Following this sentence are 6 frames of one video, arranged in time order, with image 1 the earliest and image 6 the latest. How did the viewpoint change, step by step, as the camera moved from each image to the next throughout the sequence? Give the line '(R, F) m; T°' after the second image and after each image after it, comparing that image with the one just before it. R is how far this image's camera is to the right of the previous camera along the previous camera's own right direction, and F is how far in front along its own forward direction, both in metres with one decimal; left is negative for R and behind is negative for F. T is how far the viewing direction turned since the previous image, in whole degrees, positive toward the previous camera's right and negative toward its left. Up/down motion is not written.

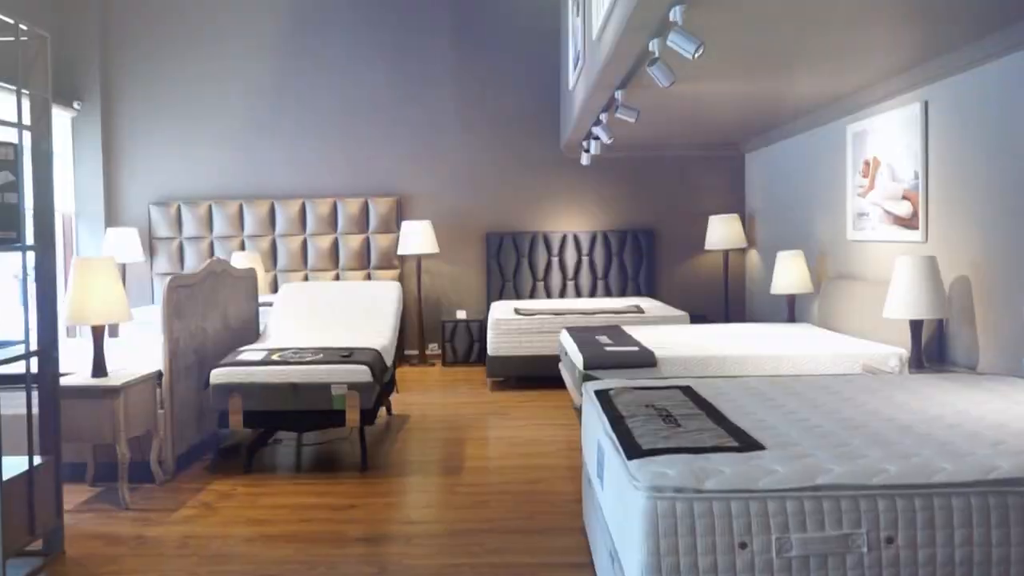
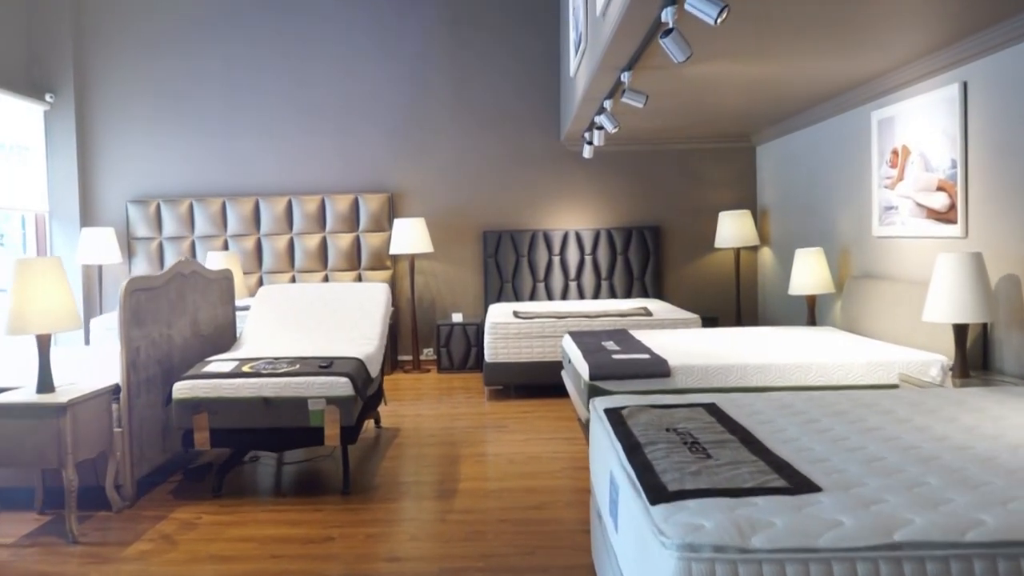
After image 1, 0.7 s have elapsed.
(0.0, +0.3) m; 0°
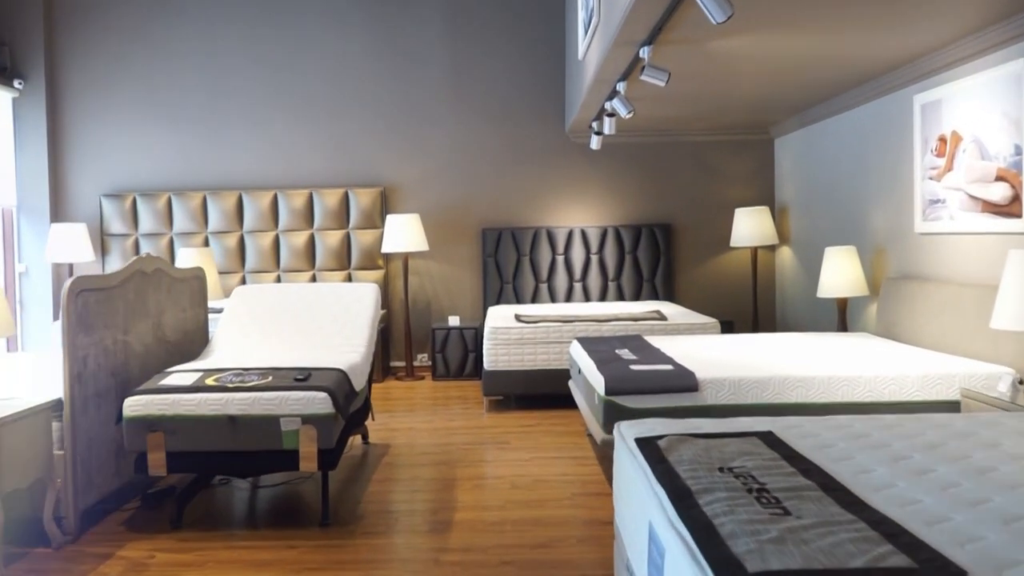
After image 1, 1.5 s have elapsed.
(0.0, +0.4) m; 0°
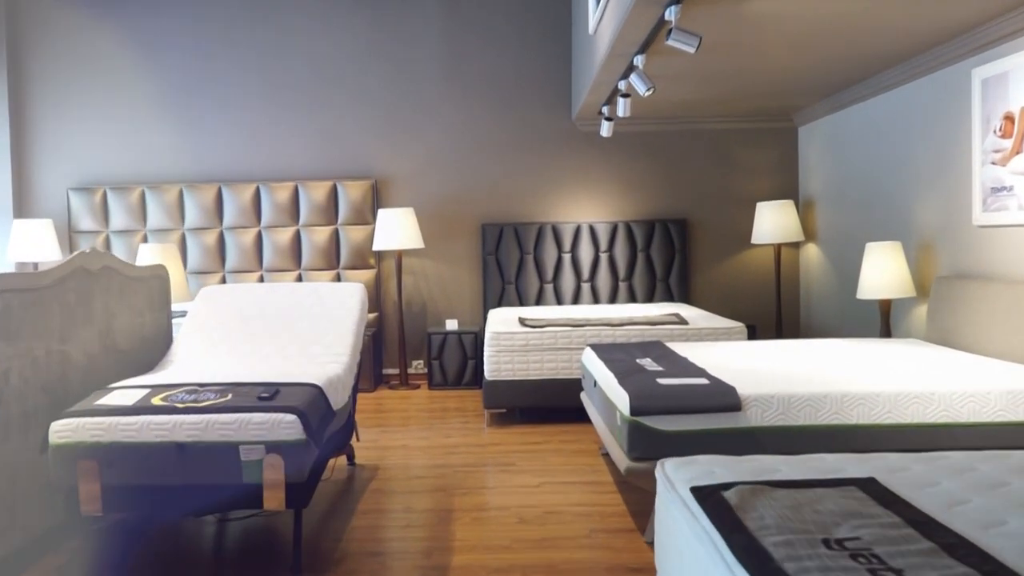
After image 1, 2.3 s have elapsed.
(0.0, +0.4) m; 0°
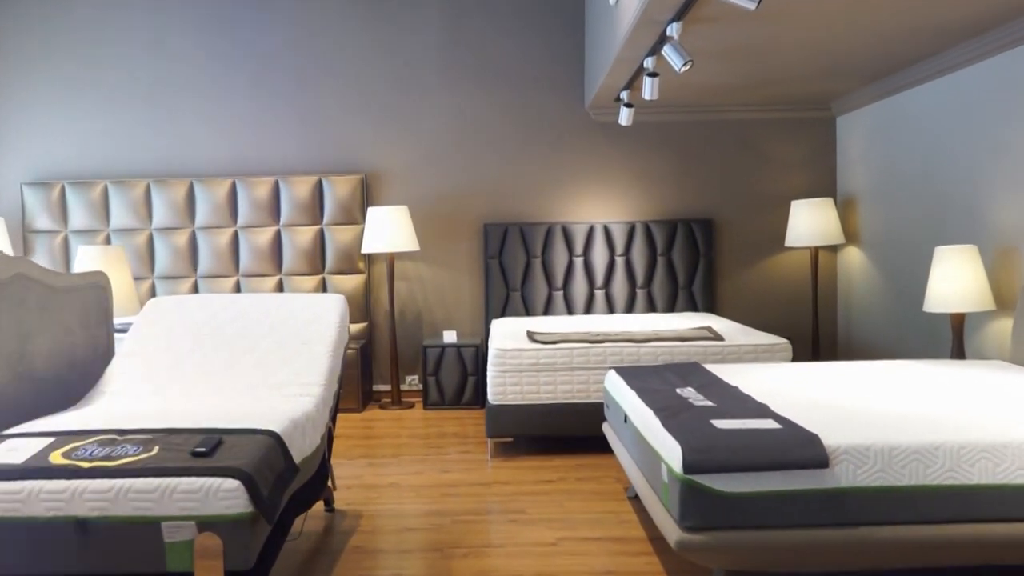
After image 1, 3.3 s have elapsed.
(0.0, +0.5) m; 0°
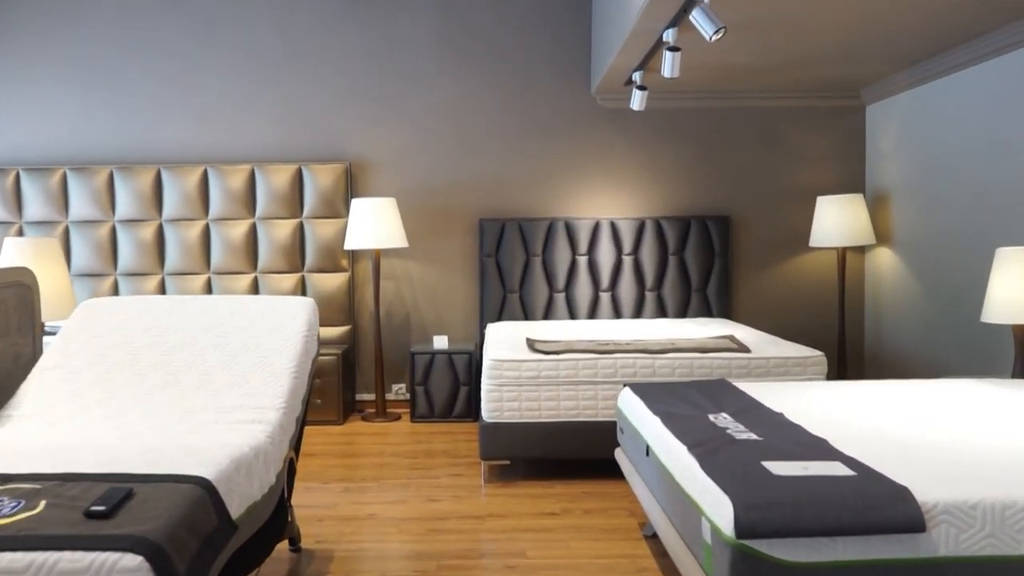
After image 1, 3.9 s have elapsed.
(0.0, +0.4) m; 0°
